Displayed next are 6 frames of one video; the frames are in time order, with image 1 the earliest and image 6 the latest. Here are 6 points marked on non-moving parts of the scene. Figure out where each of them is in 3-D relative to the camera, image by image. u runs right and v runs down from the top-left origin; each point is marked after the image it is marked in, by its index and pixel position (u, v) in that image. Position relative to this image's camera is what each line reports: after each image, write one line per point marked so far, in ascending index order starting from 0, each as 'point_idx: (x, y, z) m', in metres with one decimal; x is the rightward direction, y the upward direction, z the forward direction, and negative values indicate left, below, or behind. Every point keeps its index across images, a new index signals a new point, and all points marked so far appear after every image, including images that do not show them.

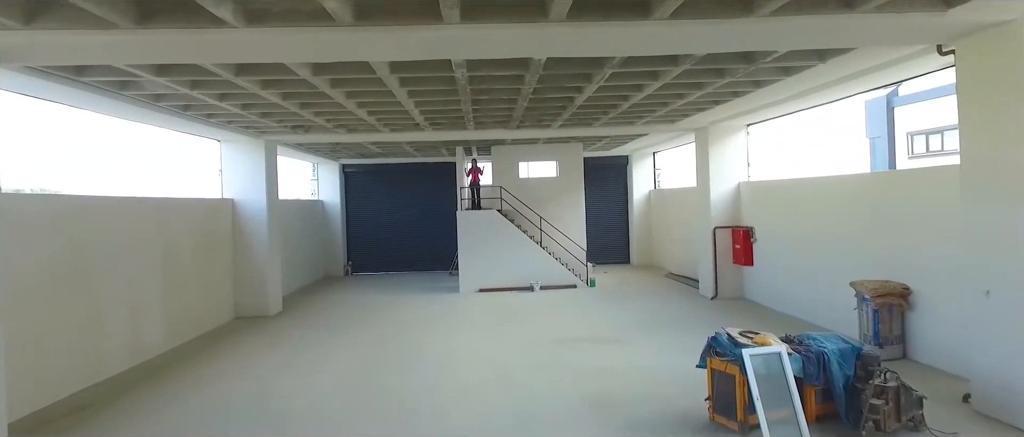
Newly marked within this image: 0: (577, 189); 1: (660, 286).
0: (+0.9, +0.4, +11.5) m
1: (+1.9, -0.9, +10.7) m
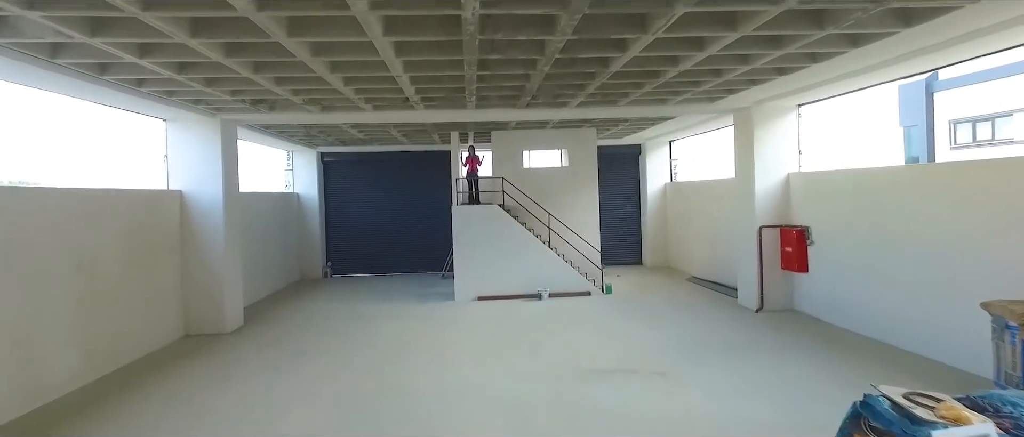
0: (+0.9, +0.4, +10.0) m
1: (+1.9, -0.9, +9.3) m
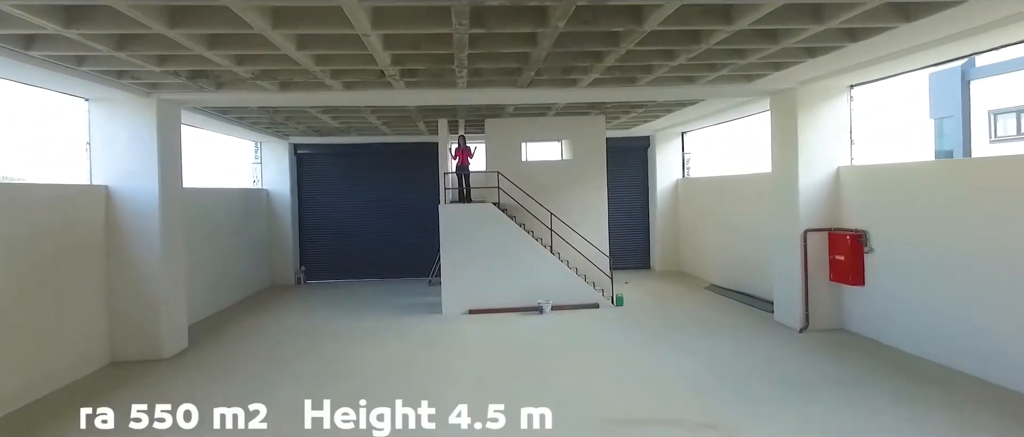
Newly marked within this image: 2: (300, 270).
0: (+0.9, +0.4, +8.7) m
1: (+1.9, -0.9, +8.0) m
2: (-2.9, -0.7, +11.3) m
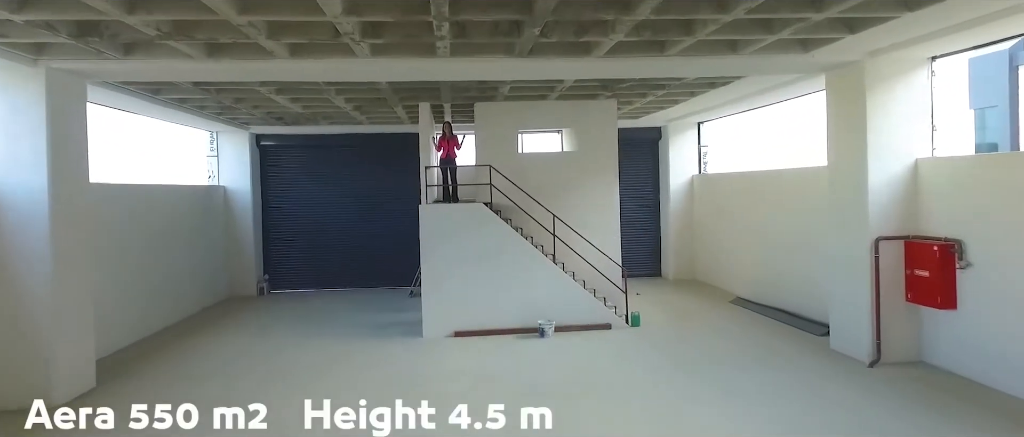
0: (+0.9, +0.4, +7.4) m
1: (+1.9, -0.9, +6.7) m
2: (-3.0, -0.7, +9.9) m
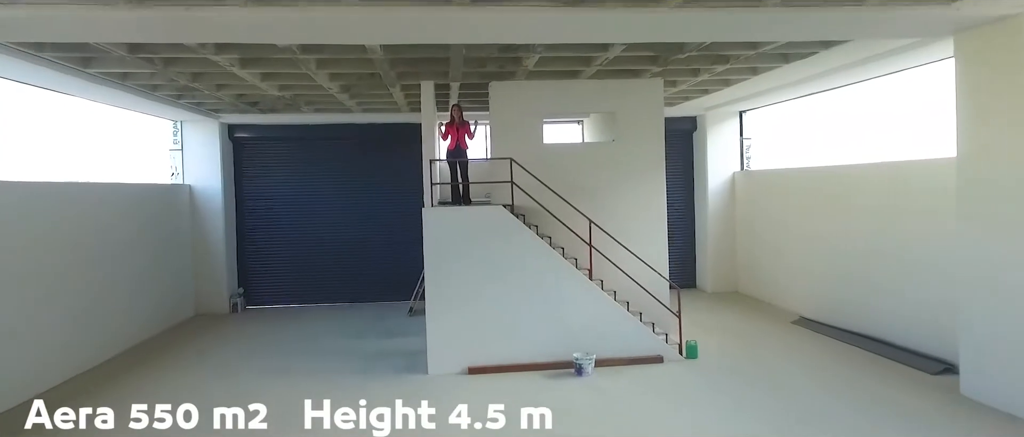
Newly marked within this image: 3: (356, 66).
0: (+1.0, +0.4, +6.0) m
1: (+2.1, -0.9, +5.3) m
2: (-2.8, -0.8, +8.5) m
3: (-1.0, +1.0, +5.2) m
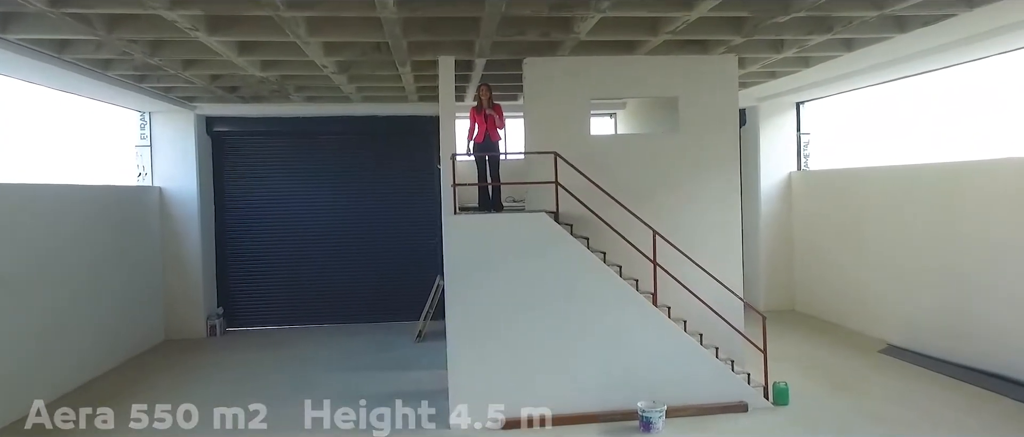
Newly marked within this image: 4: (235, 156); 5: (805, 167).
0: (+1.3, +0.3, +4.9) m
1: (+2.3, -1.0, +4.2) m
2: (-2.6, -0.8, +7.4) m
3: (-0.8, +0.9, +4.1) m
4: (-2.5, +0.6, +7.4) m
5: (+2.8, +0.5, +7.8) m
